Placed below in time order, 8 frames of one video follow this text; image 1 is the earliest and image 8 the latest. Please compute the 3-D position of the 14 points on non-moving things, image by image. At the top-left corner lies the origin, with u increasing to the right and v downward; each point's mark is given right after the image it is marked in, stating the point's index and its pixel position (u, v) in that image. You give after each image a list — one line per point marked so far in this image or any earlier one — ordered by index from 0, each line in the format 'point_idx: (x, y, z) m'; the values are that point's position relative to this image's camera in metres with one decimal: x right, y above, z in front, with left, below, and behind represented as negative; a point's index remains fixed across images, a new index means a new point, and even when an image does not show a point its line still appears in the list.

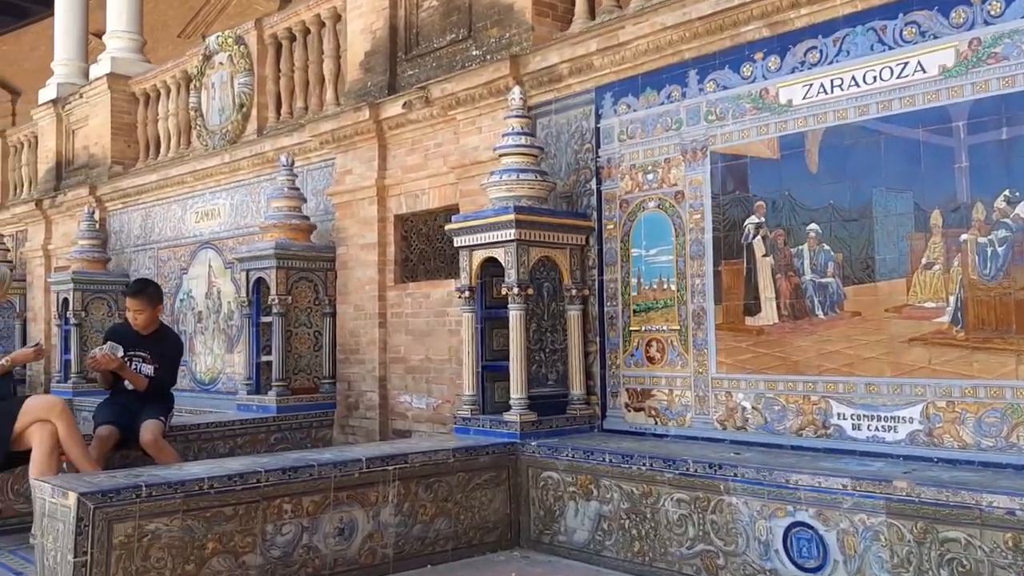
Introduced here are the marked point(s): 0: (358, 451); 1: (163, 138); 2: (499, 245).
0: (-0.7, -0.8, +4.4) m
1: (-3.6, +1.5, +9.5) m
2: (-0.1, +0.2, +5.0) m
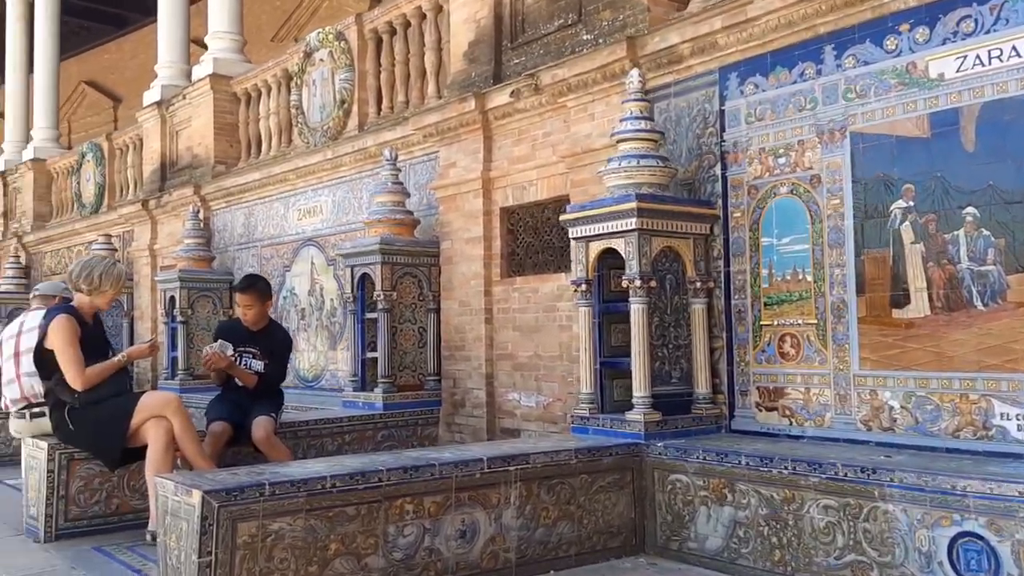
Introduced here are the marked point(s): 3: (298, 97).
0: (-0.1, -0.7, +4.2) m
1: (-2.5, +1.5, +9.6) m
2: (+0.5, +0.3, +4.8) m
3: (-2.0, +1.8, +8.8) m
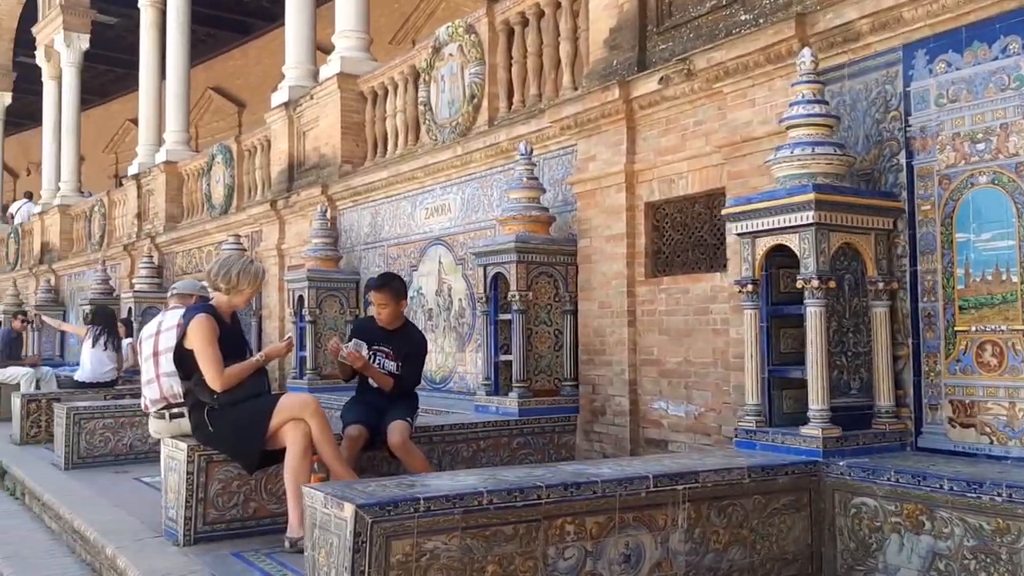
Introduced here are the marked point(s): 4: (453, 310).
0: (+0.5, -0.7, +3.8) m
1: (-1.2, +1.5, +9.4) m
2: (+1.3, +0.3, +4.3) m
3: (-0.8, +1.8, +8.7) m
4: (-0.5, -0.2, +7.9) m
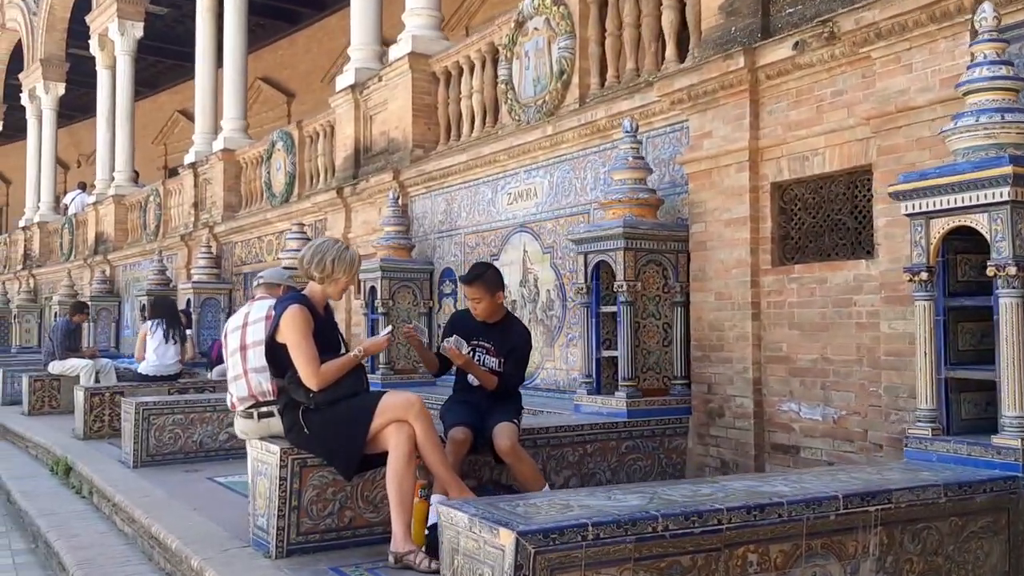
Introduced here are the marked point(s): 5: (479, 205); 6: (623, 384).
0: (+1.1, -0.7, +3.3) m
1: (-0.4, +1.6, +8.9) m
2: (+1.9, +0.3, +3.7) m
3: (0.0, +1.9, +8.1) m
4: (+0.2, -0.1, +7.4) m
5: (-0.3, +0.7, +8.3) m
6: (+0.7, -0.6, +5.7) m
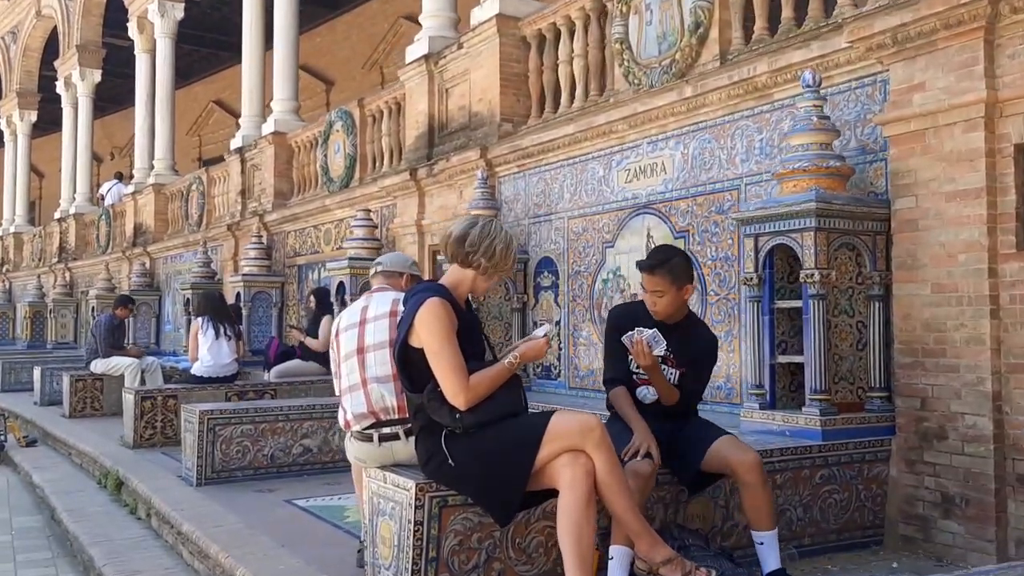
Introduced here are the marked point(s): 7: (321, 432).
0: (+1.8, -0.6, +2.2) m
1: (+0.5, +1.7, +7.9) m
2: (+2.6, +0.3, +2.6) m
3: (+0.8, +1.9, +7.0) m
4: (+1.1, -0.1, +6.3) m
5: (+0.6, +0.8, +7.2) m
6: (+1.5, -0.5, +4.6) m
7: (-1.4, -1.1, +7.0) m
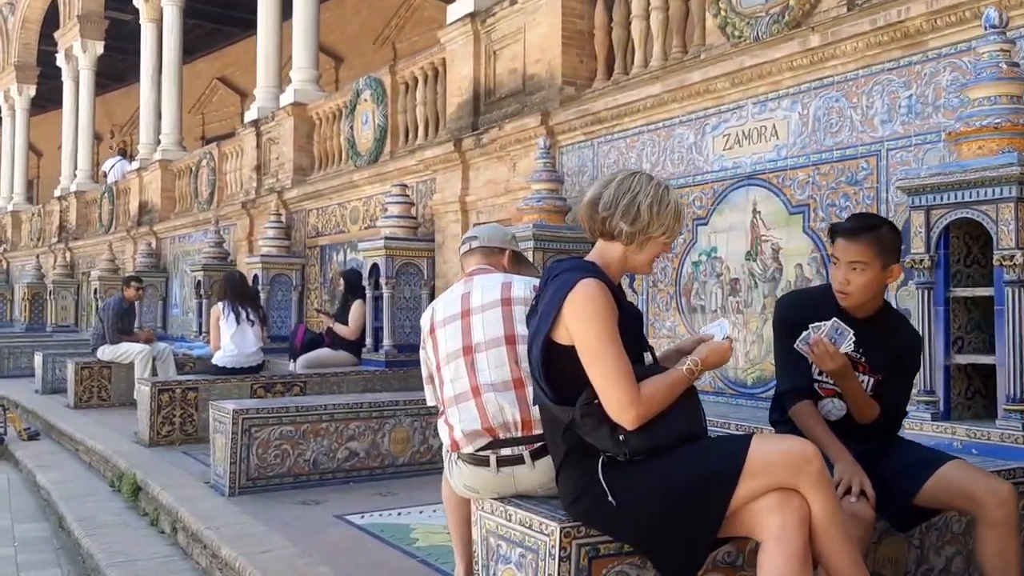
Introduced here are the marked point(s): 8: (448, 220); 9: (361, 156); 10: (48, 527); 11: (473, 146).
0: (+2.3, -0.6, +1.3) m
1: (+1.0, +1.8, +7.0) m
2: (+3.1, +0.4, +1.7) m
3: (+1.3, +2.1, +6.1) m
4: (+1.6, 0.0, +5.5) m
5: (+1.1, +0.9, +6.3) m
6: (+2.0, -0.5, +3.8) m
7: (-0.9, -1.0, +6.1) m
8: (-0.6, +0.6, +8.9) m
9: (-1.8, +1.6, +11.0) m
10: (-3.4, -1.8, +6.9) m
11: (-0.3, +1.3, +8.4) m
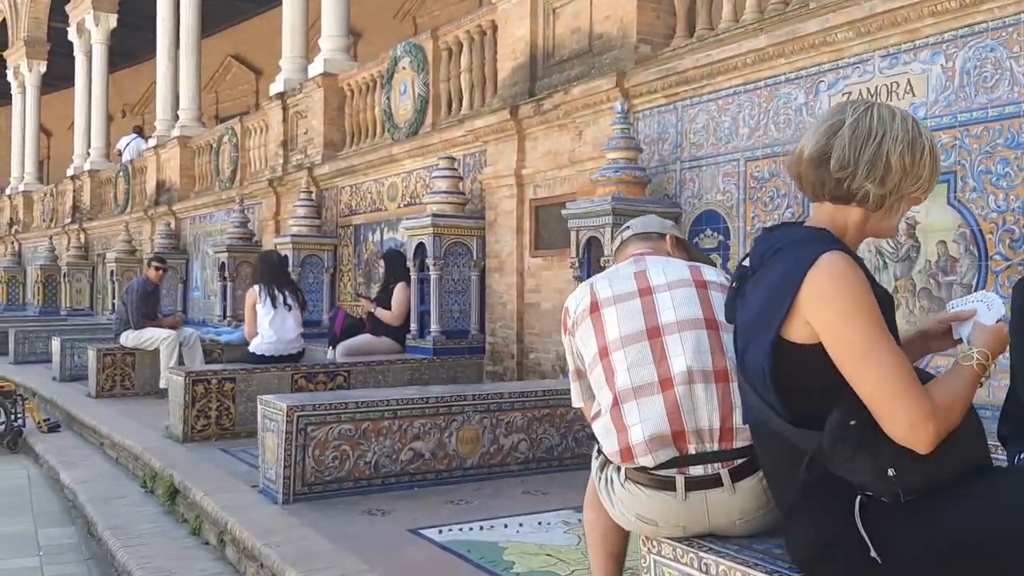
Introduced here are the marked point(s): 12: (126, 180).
0: (+2.8, -0.6, +0.6) m
1: (+1.5, +1.9, +6.2) m
2: (+3.6, +0.4, +1.0) m
3: (+1.8, +2.2, +5.4) m
4: (+2.1, +0.1, +4.8) m
5: (+1.6, +1.0, +5.6) m
6: (+2.4, -0.4, +3.1) m
7: (-0.4, -0.8, +5.5) m
8: (-0.1, +0.8, +8.2) m
9: (-1.2, +1.8, +10.3) m
10: (-2.9, -1.6, +6.3) m
11: (+0.2, +1.4, +7.6) m
12: (-8.0, +2.2, +19.6) m
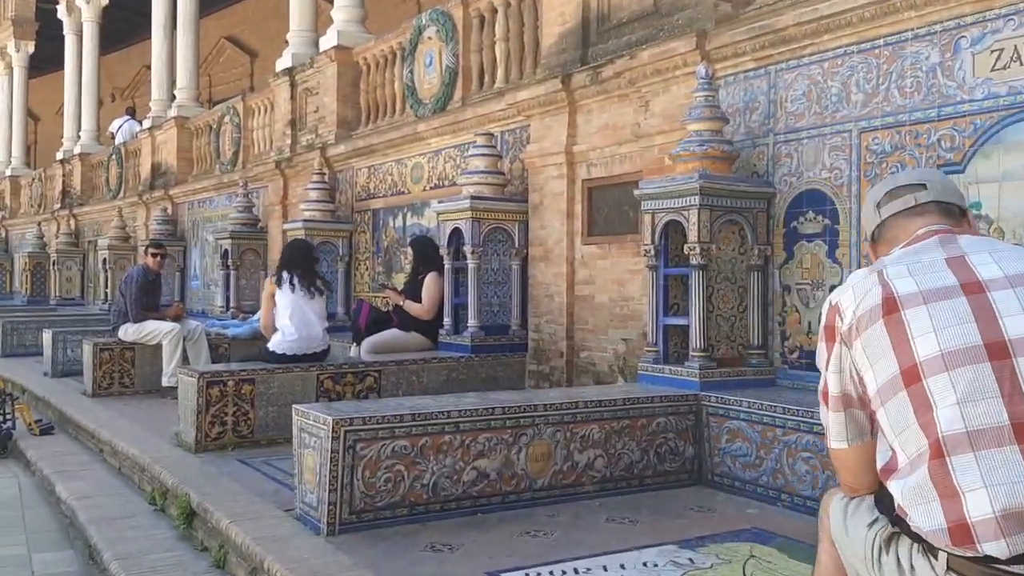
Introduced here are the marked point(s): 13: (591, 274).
0: (+3.2, -0.6, -0.2) m
1: (+1.9, +2.0, +5.4) m
2: (+4.0, +0.4, +0.2) m
3: (+2.2, +2.2, +4.6) m
4: (+2.5, +0.2, +4.0) m
5: (+2.0, +1.1, +4.8) m
6: (+2.9, -0.4, +2.3) m
7: (0.0, -0.8, +4.6) m
8: (+0.3, +0.9, +7.3) m
9: (-0.9, +1.9, +9.4) m
10: (-2.6, -1.6, +5.5) m
11: (+0.5, +1.5, +6.8) m
12: (-7.8, +2.5, +18.6) m
13: (+0.6, +0.1, +6.9) m
